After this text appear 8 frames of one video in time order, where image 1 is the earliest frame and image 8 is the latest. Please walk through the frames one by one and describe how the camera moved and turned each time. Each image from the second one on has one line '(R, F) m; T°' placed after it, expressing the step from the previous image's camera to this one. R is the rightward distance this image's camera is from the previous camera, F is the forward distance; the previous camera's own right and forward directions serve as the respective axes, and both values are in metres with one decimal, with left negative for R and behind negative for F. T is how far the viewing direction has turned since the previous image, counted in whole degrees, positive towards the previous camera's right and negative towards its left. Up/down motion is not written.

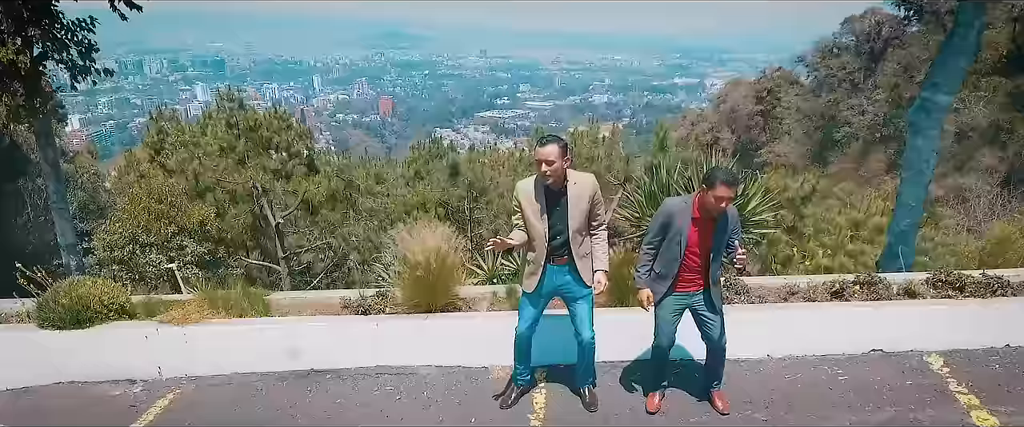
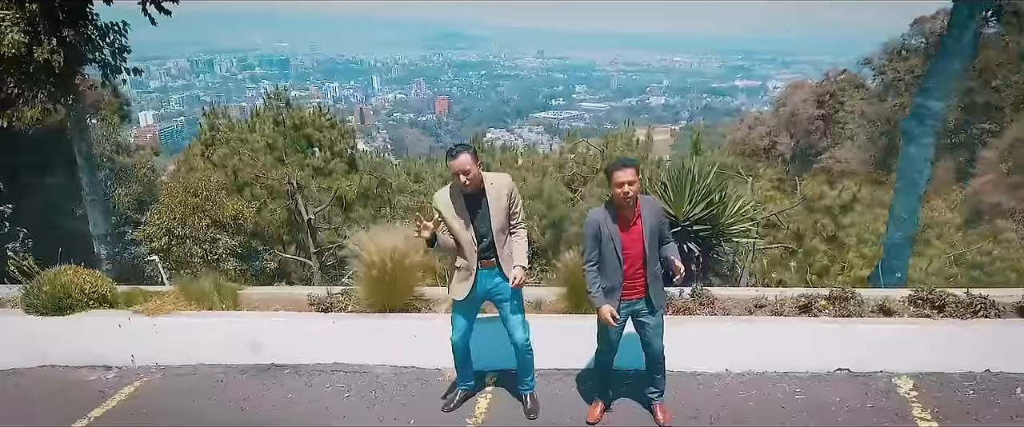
(+0.6, +0.1) m; -5°
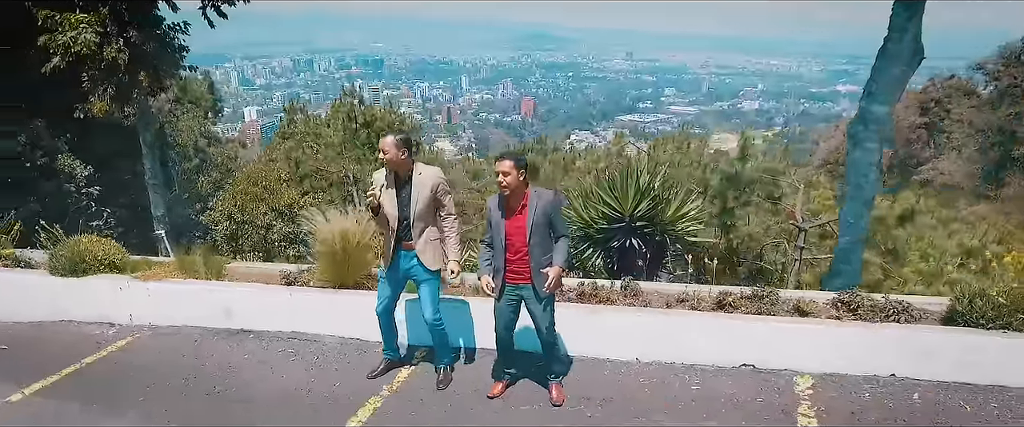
(+1.1, -0.3) m; -7°
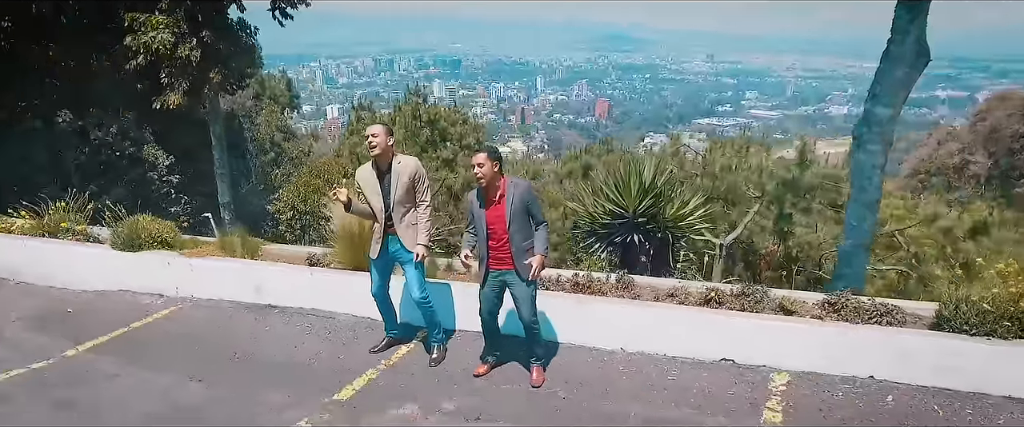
(+0.5, -0.2) m; -6°
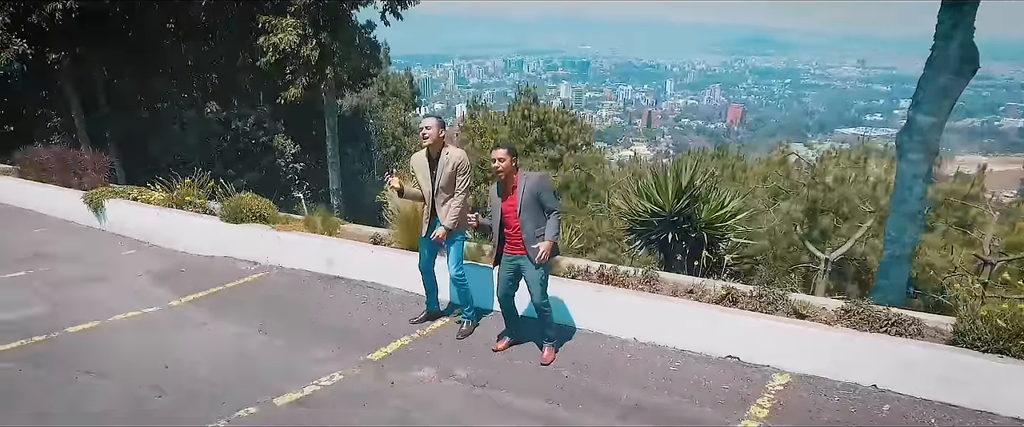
(+0.7, -0.3) m; -11°
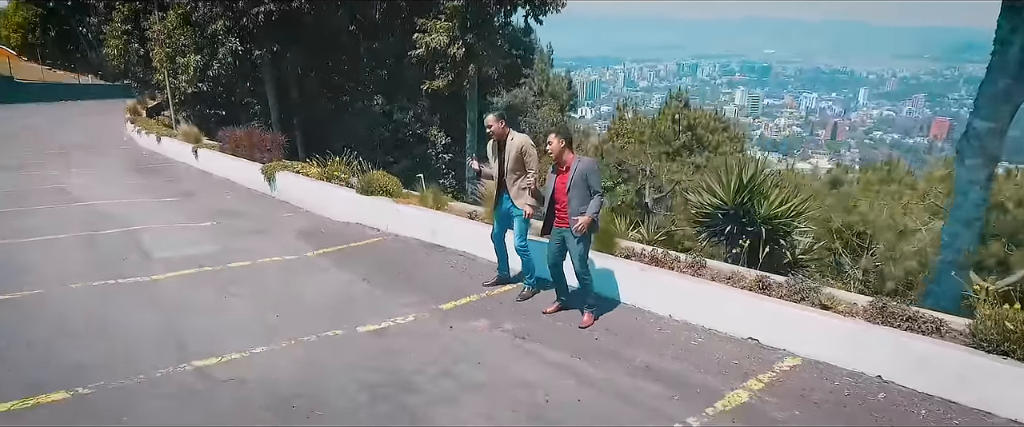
(+0.9, -0.6) m; -14°
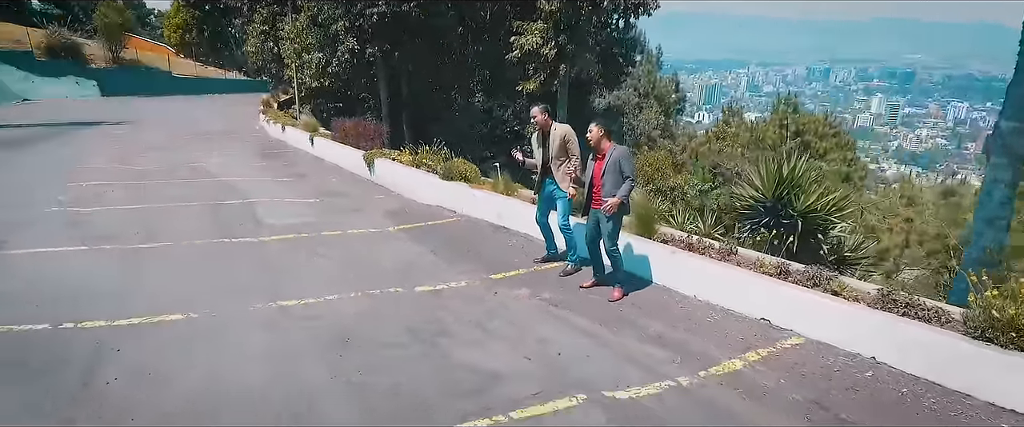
(+0.6, -0.6) m; -10°
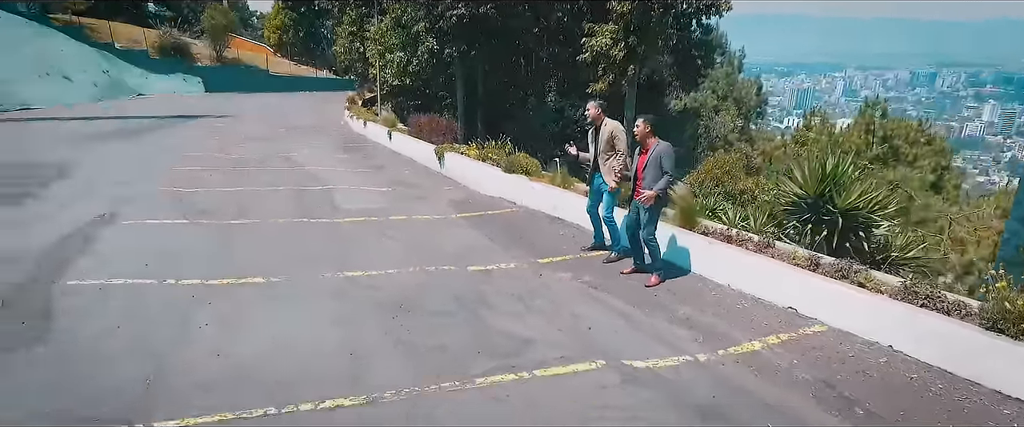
(+0.3, -0.4) m; -7°
